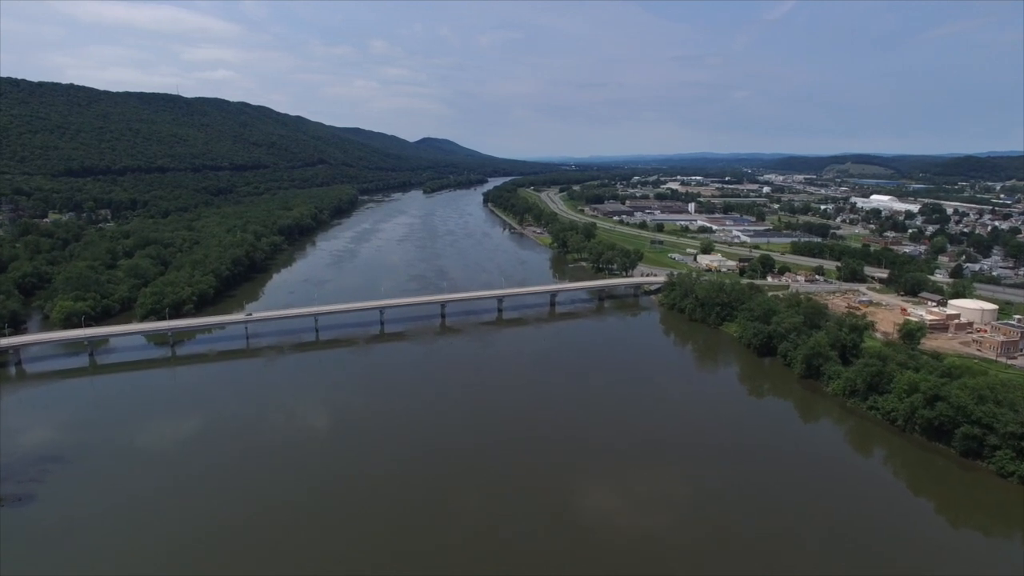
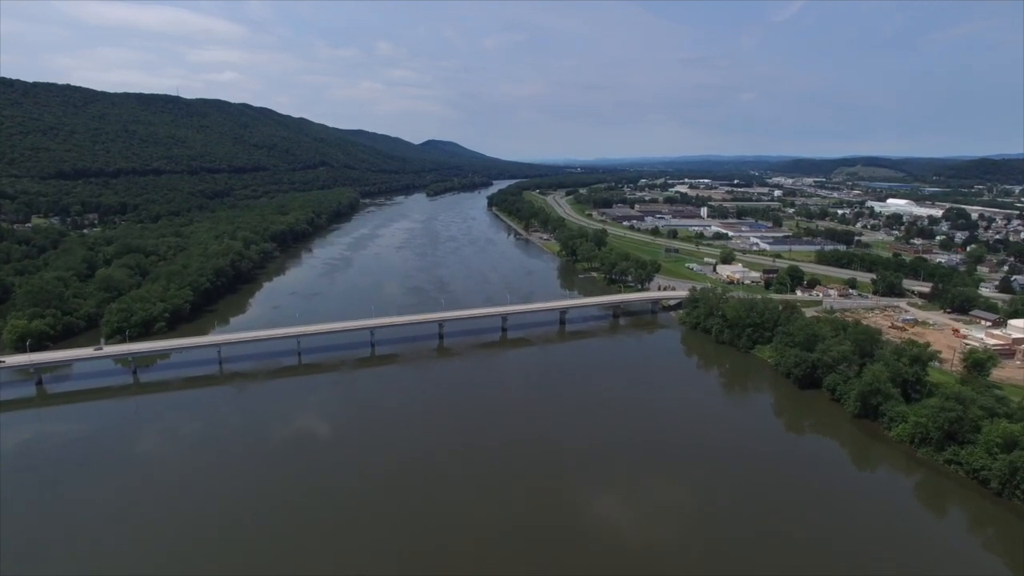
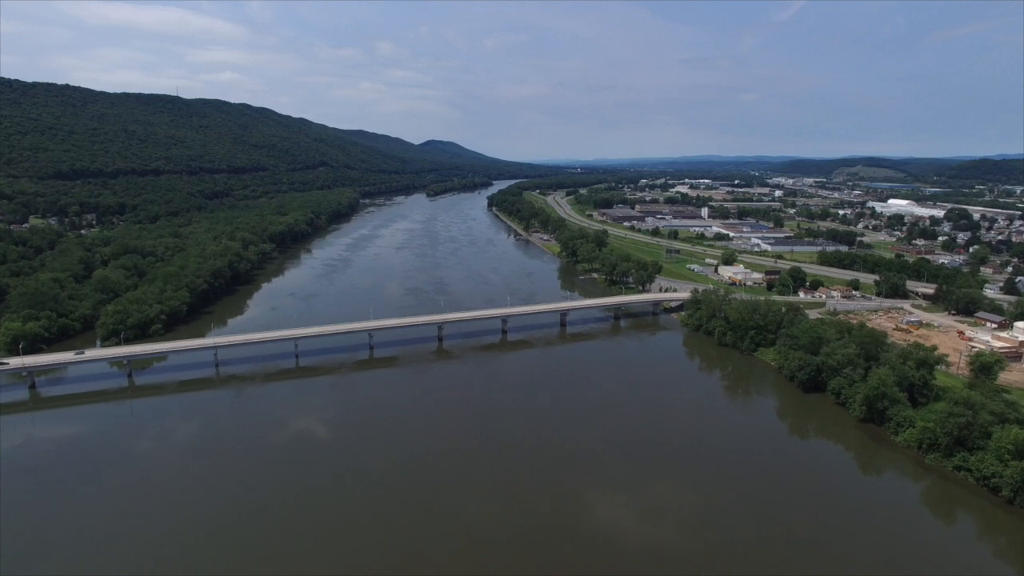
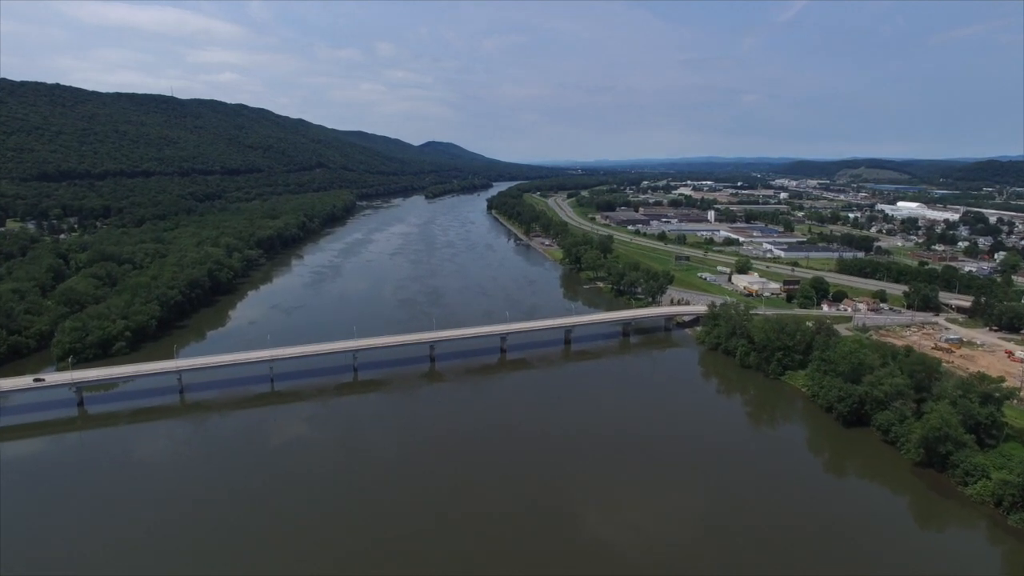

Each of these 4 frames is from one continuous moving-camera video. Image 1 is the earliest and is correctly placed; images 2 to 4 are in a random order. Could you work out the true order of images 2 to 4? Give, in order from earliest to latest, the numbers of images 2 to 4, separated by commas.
2, 3, 4
